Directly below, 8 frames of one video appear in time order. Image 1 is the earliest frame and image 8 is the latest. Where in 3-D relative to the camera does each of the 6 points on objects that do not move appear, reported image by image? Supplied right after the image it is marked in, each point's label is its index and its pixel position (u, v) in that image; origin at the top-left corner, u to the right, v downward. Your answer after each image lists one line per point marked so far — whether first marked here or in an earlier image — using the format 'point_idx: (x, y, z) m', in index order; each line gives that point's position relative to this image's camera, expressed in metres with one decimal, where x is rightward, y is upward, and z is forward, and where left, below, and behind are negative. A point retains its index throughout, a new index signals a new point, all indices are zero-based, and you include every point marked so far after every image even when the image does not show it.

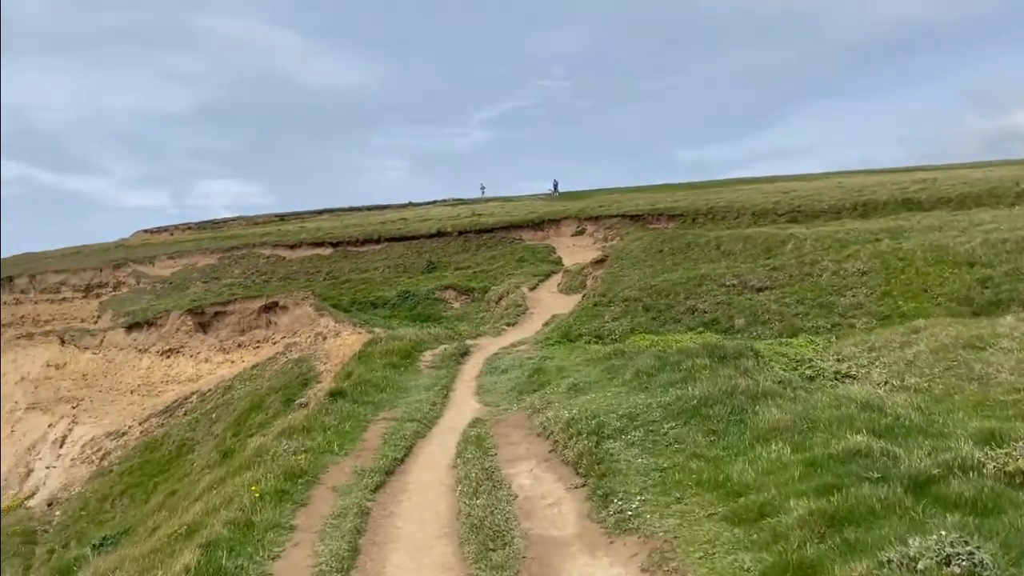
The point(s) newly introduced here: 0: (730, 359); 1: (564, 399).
0: (+4.6, -1.5, +17.0) m
1: (+1.1, -2.3, +16.3) m
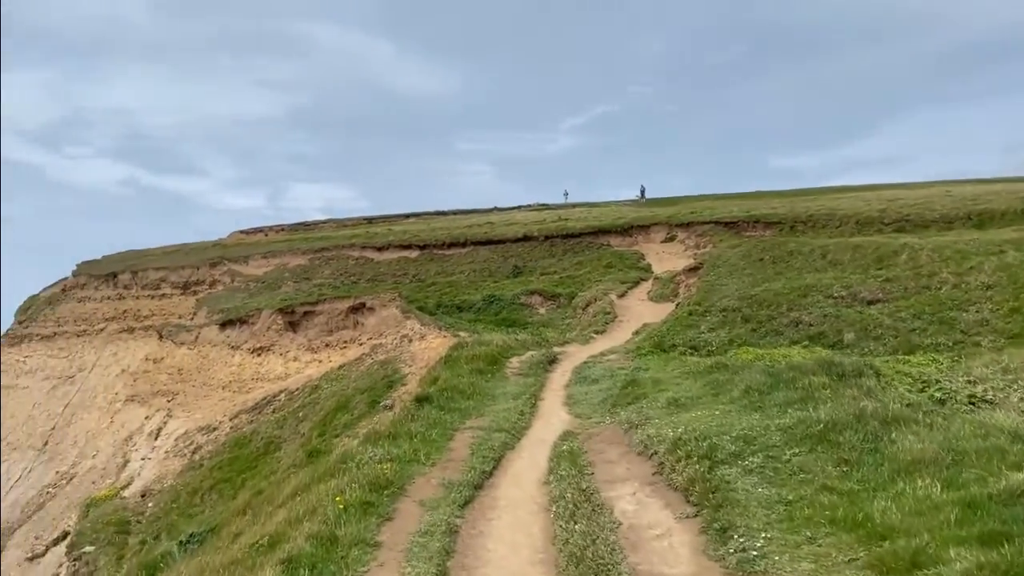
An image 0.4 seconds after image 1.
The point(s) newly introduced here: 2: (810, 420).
0: (+6.5, -1.7, +15.5) m
1: (+2.9, -2.4, +15.1) m
2: (+4.2, -1.9, +11.3) m
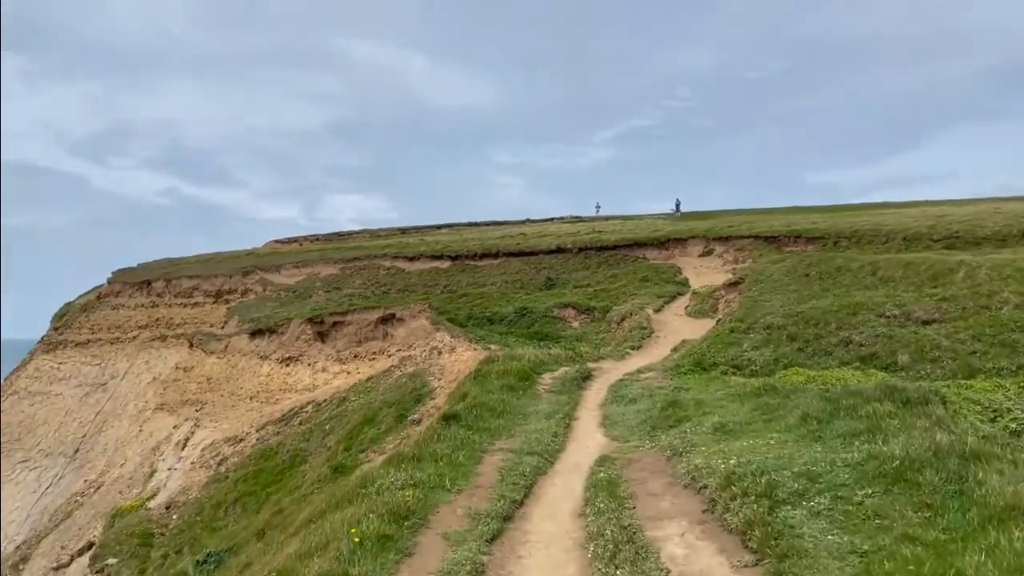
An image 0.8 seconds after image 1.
0: (+7.1, -2.1, +14.2) m
1: (+3.5, -2.7, +13.9) m
2: (+4.6, -2.1, +10.1) m
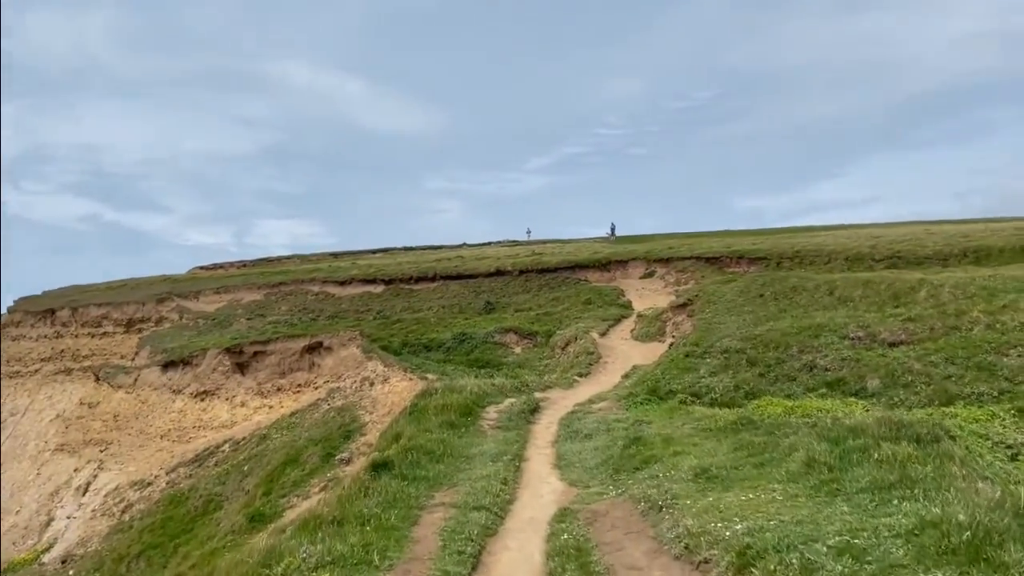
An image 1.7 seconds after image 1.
0: (+6.3, -2.3, +12.1) m
1: (+2.7, -3.0, +11.5) m
2: (+4.1, -2.3, +7.8) m
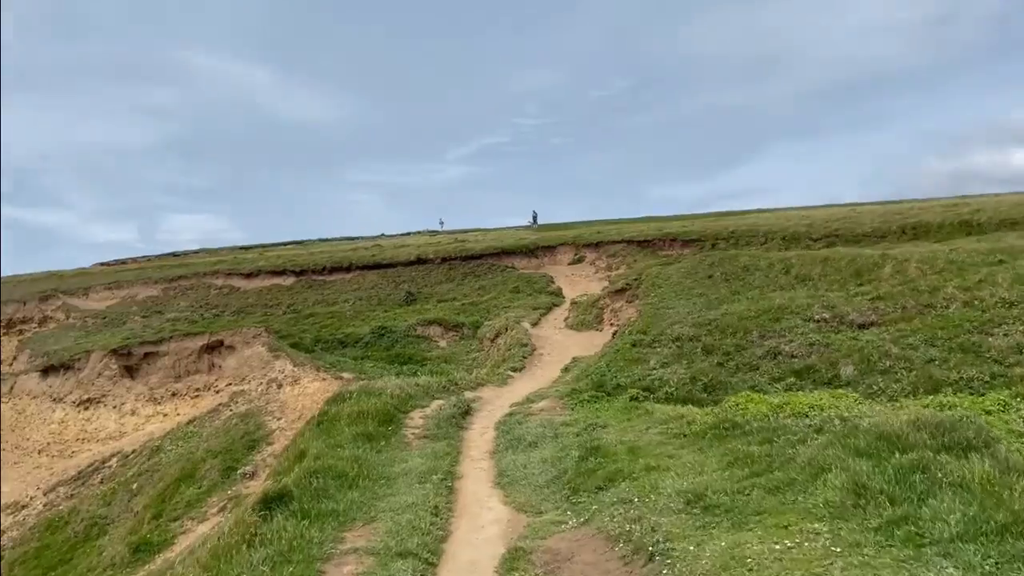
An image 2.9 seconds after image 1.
0: (+5.6, -1.9, +9.4) m
1: (+2.0, -2.7, +8.5) m
2: (+3.8, -1.9, +4.9) m
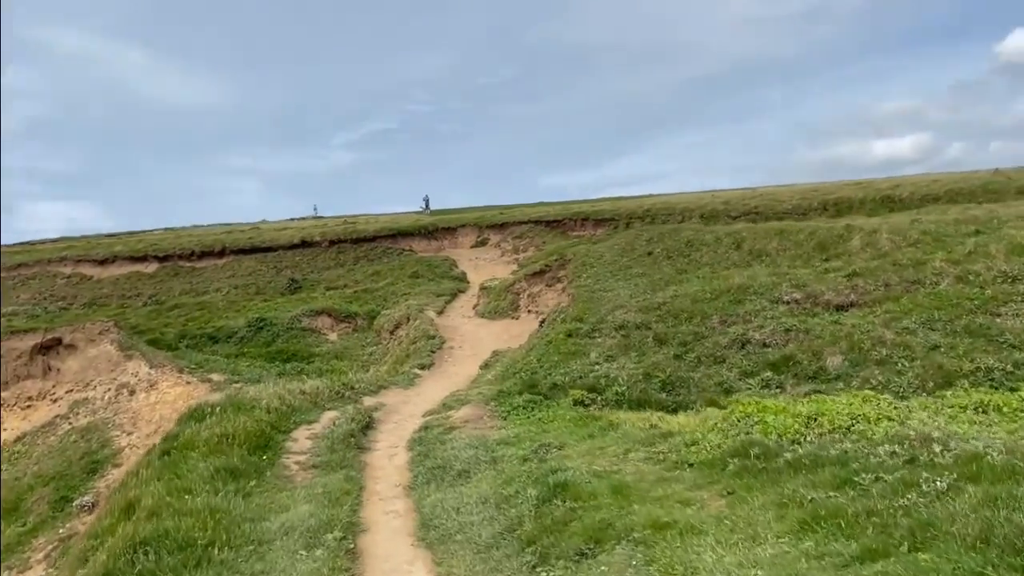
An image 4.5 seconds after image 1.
0: (+5.3, -1.6, +5.8) m
1: (+1.9, -2.4, +4.4) m
2: (+4.2, -1.7, +1.1) m
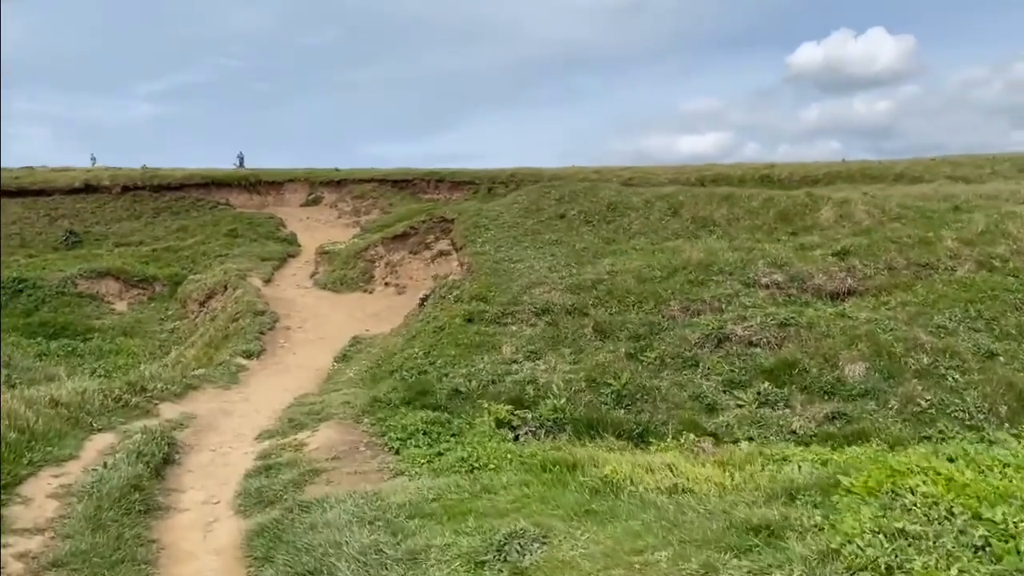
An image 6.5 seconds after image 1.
0: (+6.2, -1.6, +1.3) m
1: (+3.2, -2.4, -0.8) m
2: (+6.2, -1.9, -3.5) m
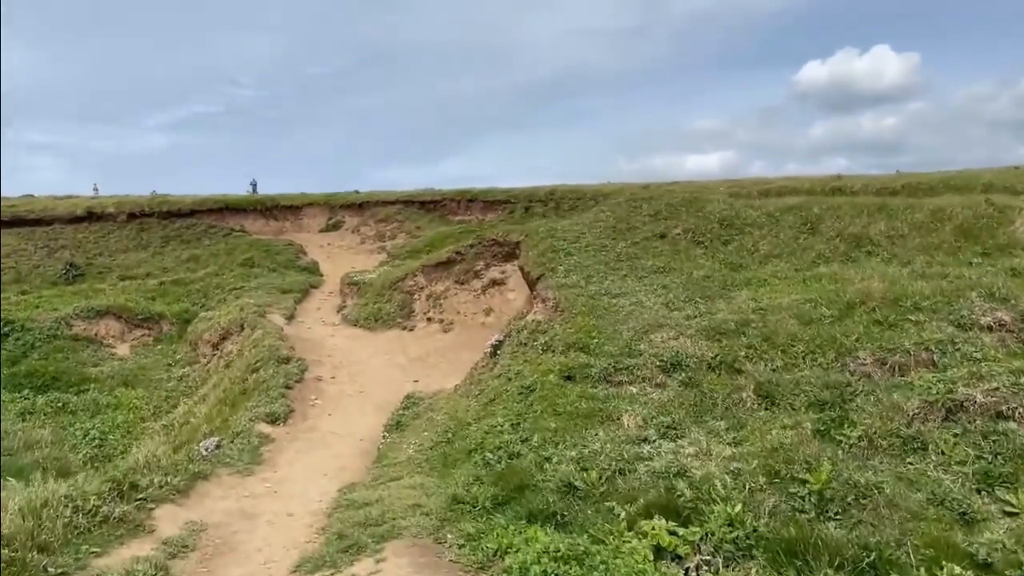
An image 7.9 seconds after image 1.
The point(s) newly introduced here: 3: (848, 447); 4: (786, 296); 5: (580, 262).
0: (+7.7, -1.8, -2.7) m
1: (+4.6, -2.6, -4.7) m
2: (+7.5, -1.9, -7.5) m
3: (+3.8, -1.7, +8.8) m
4: (+4.0, -0.1, +11.8) m
5: (+1.2, +0.5, +14.3) m
